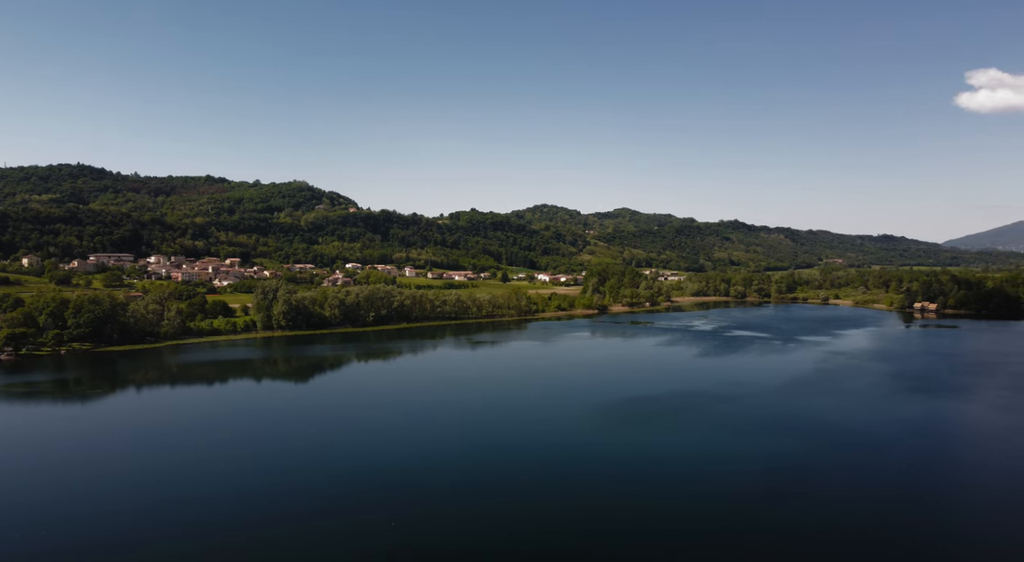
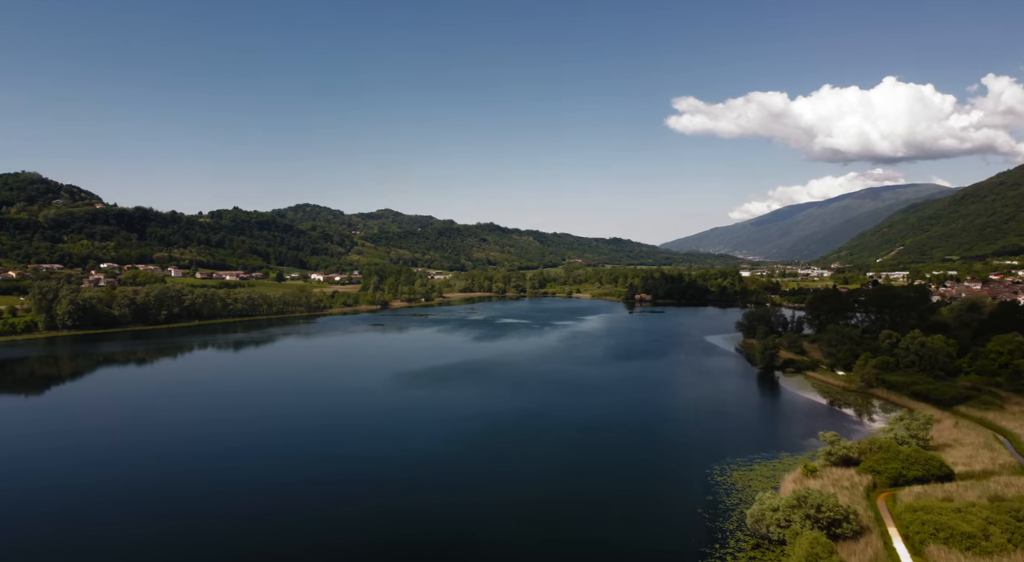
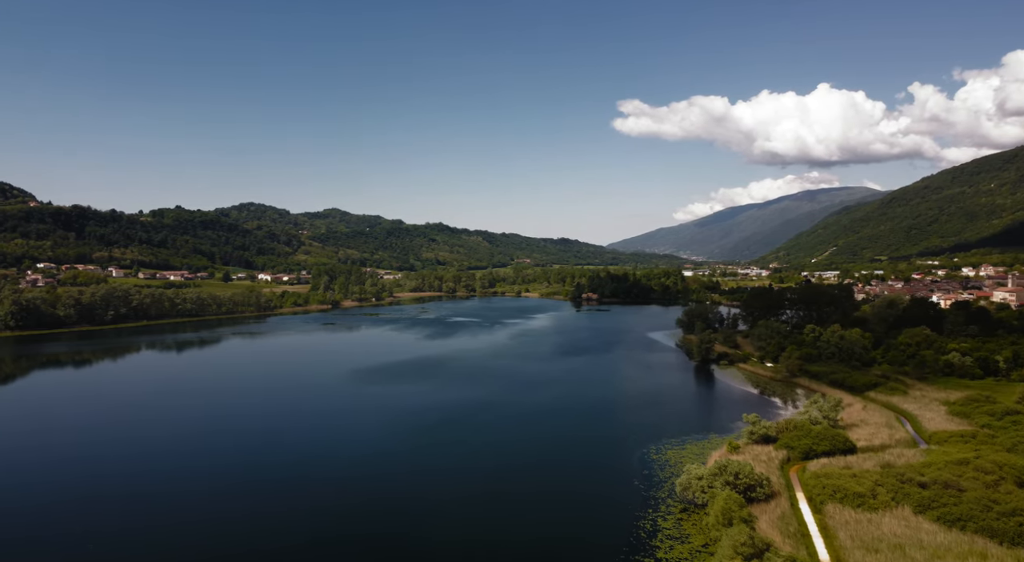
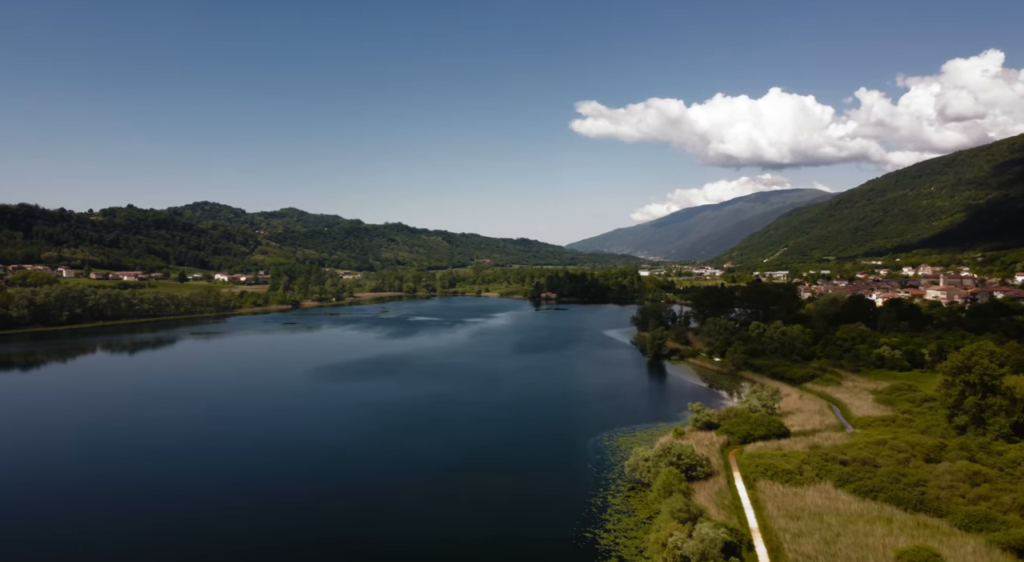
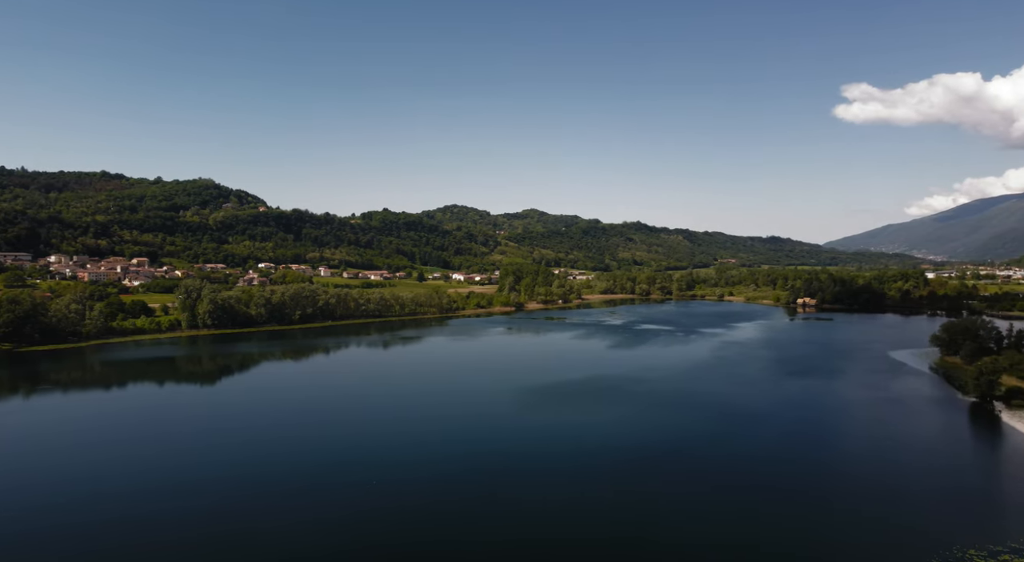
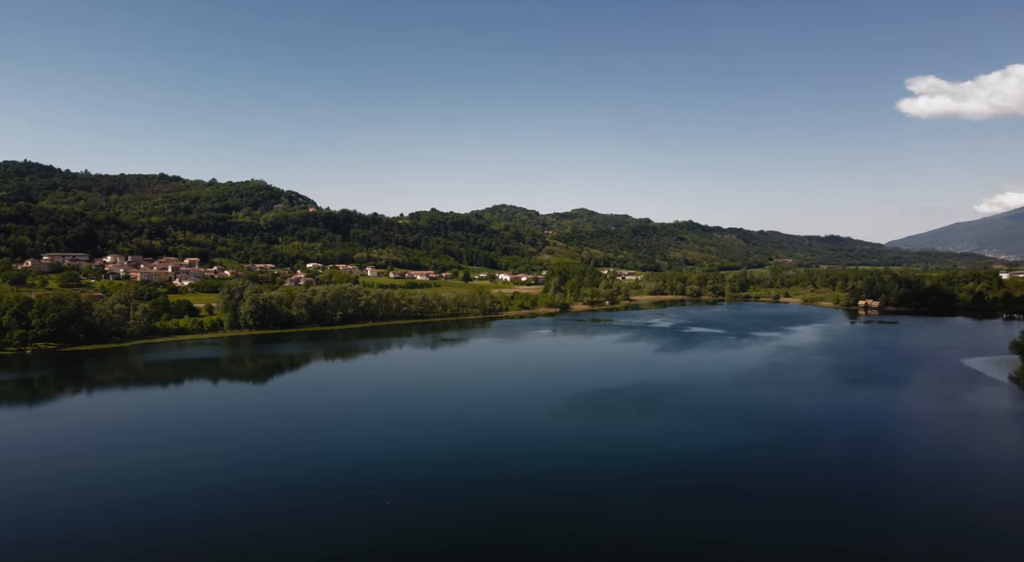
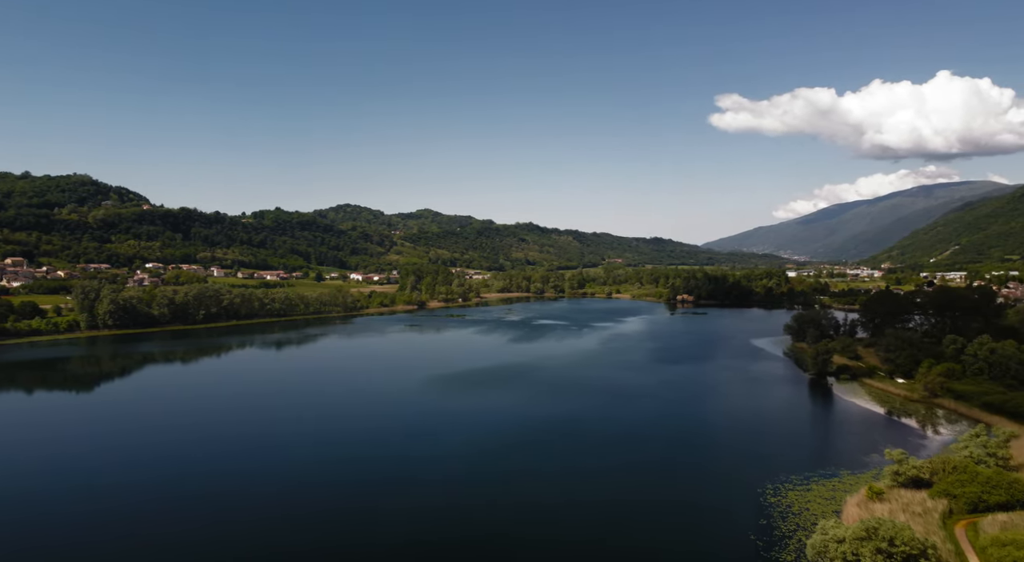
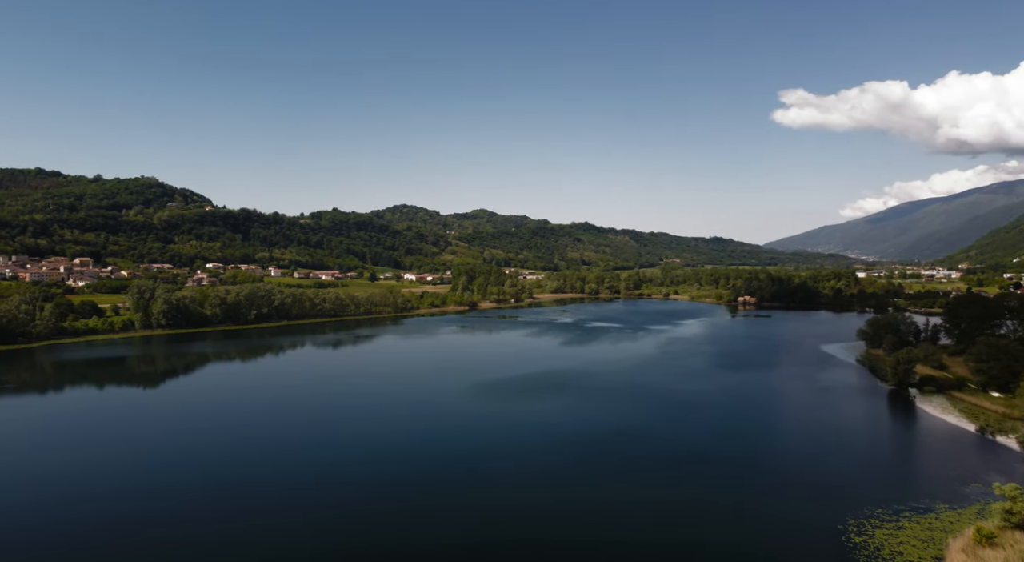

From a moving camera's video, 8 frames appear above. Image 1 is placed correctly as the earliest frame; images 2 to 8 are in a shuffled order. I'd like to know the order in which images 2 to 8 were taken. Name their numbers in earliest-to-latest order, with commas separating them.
6, 5, 8, 7, 2, 3, 4
